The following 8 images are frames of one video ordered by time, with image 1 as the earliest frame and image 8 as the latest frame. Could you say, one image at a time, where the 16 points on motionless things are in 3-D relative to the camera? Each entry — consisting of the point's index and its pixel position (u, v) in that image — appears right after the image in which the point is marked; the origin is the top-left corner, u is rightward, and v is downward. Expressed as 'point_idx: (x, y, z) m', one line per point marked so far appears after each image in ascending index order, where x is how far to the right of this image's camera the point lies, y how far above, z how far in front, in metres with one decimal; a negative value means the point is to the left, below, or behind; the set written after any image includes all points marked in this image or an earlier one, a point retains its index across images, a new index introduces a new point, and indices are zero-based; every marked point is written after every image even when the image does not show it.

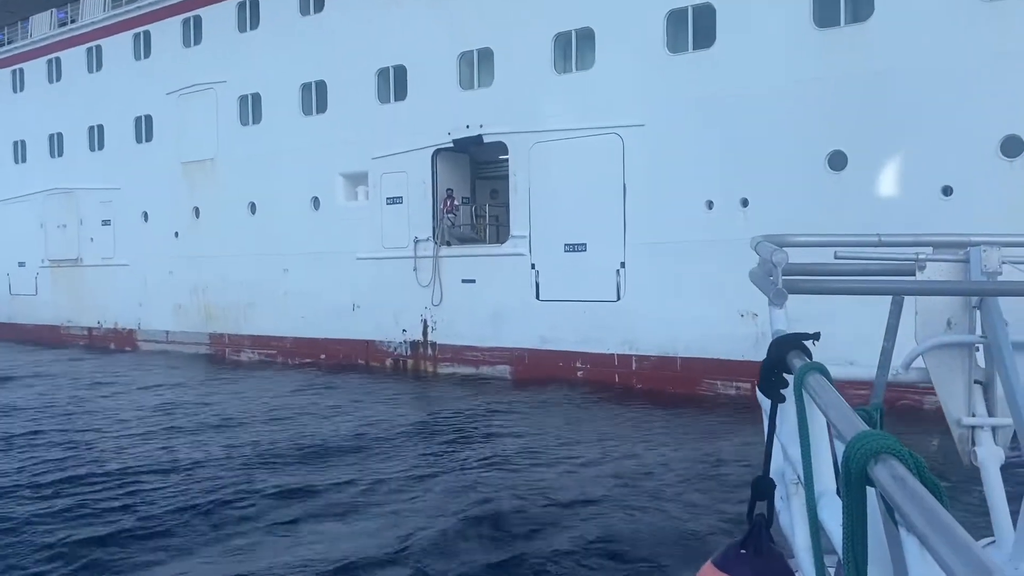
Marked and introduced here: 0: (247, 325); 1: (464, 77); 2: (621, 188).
0: (-4.0, -0.6, +13.6) m
1: (-0.6, +2.6, +11.0) m
2: (+1.2, +1.1, +9.7) m
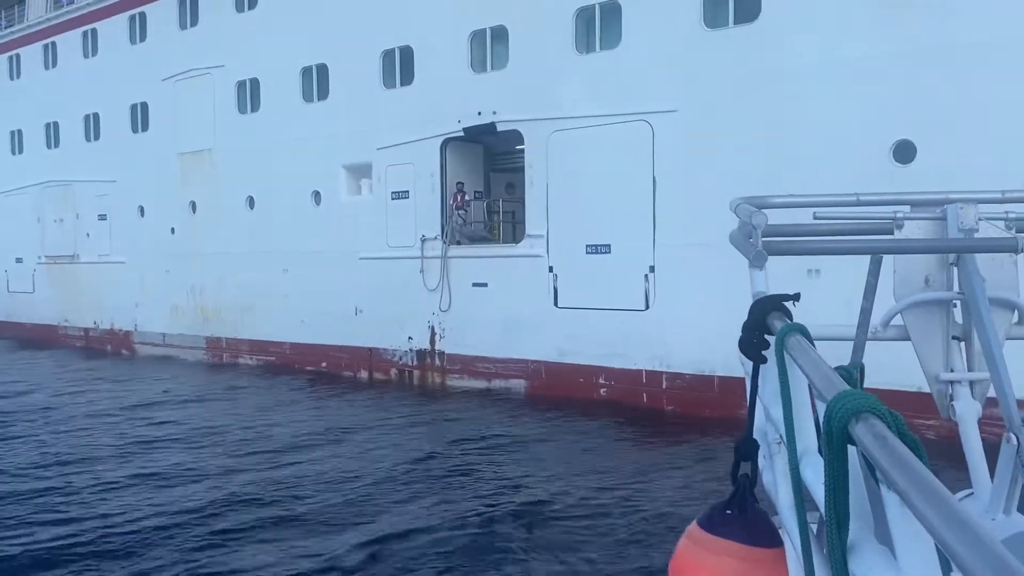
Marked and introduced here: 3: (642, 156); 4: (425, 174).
0: (-3.7, -0.6, +12.6) m
1: (-0.4, +2.5, +9.9) m
2: (+1.3, +1.0, +8.6) m
3: (+1.2, +1.3, +8.6) m
4: (-1.0, +1.3, +10.4) m
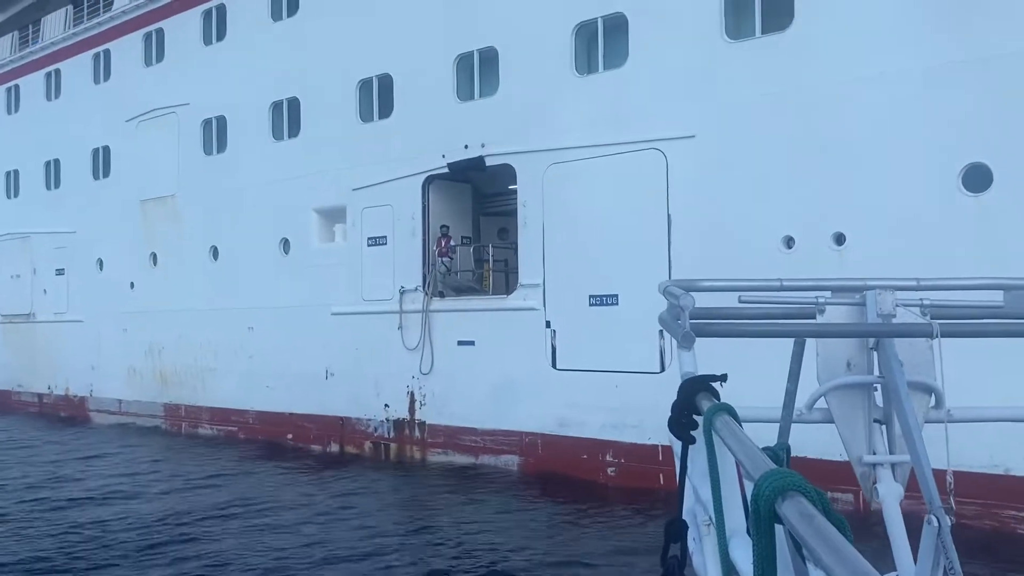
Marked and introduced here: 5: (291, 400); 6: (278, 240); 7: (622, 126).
0: (-3.8, -1.3, +11.2) m
1: (-0.5, +2.0, +8.8) m
2: (+1.2, +0.5, +7.3) m
3: (+1.1, +0.8, +7.3) m
4: (-1.1, +0.7, +9.1) m
5: (-2.5, -1.3, +10.2) m
6: (-2.7, +0.5, +10.4) m
7: (+0.9, +1.4, +7.6) m
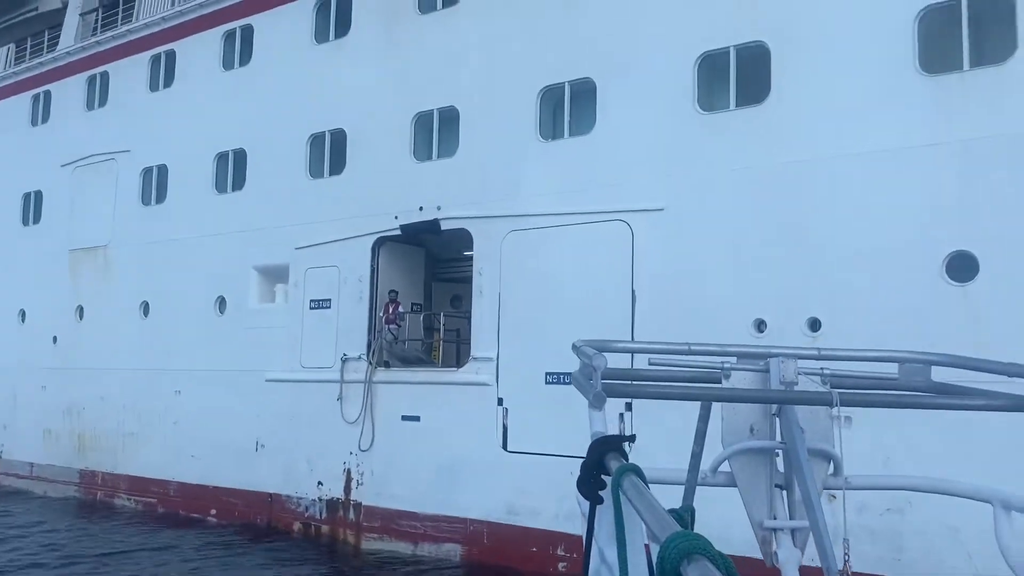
0: (-4.4, -2.0, +10.4) m
1: (-0.9, +1.3, +8.3) m
2: (+0.9, -0.1, +6.8) m
3: (+0.8, +0.2, +6.9) m
4: (-1.5, +0.1, +8.6) m
5: (-3.1, -1.9, +9.4) m
6: (-3.2, -0.1, +9.7) m
7: (+0.6, +0.7, +7.2) m
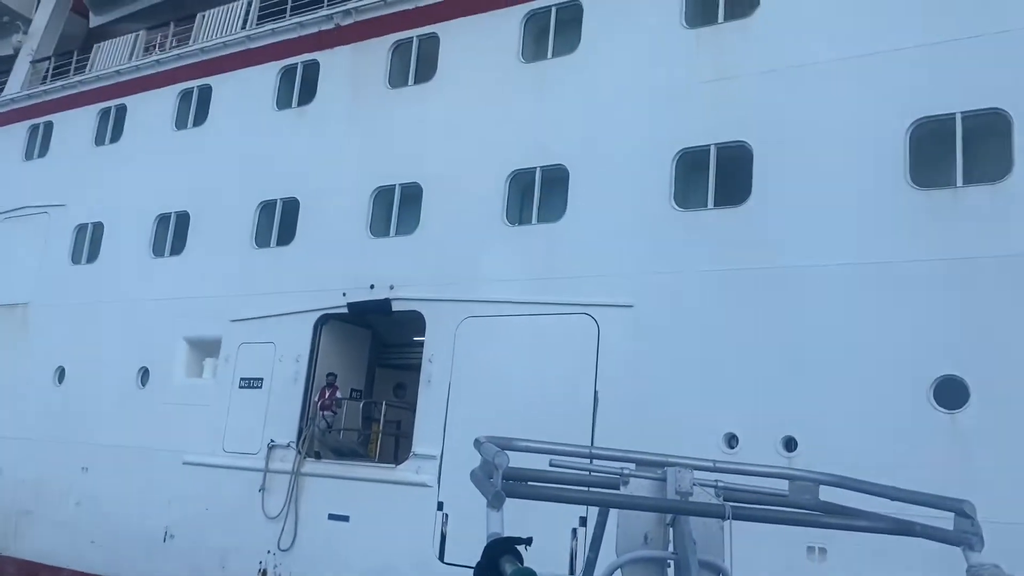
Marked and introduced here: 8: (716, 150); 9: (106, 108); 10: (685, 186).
0: (-5.1, -2.6, +9.3) m
1: (-1.2, +0.6, +7.8) m
2: (+0.5, -0.8, +6.3) m
3: (+0.5, -0.5, +6.4) m
4: (-2.0, -0.6, +7.9) m
5: (-3.7, -2.5, +8.4) m
6: (-3.7, -0.8, +9.0) m
7: (+0.3, 0.0, +6.7) m
8: (+1.4, +1.0, +6.3) m
9: (-4.6, +2.0, +10.3) m
10: (+1.2, +0.7, +6.4) m
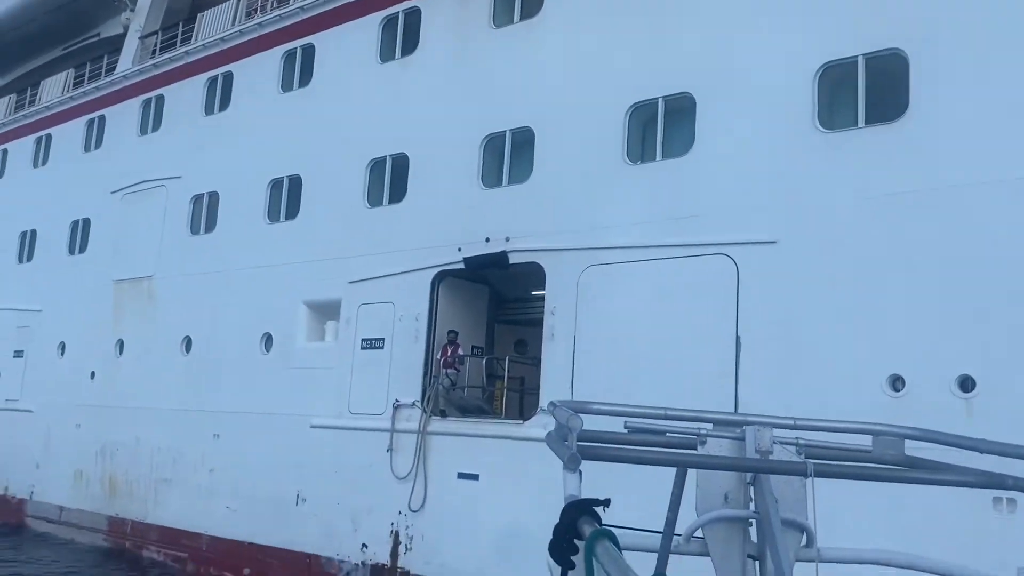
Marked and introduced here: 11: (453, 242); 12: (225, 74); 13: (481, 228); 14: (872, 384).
0: (-3.8, -2.3, +9.6) m
1: (-0.2, +1.0, +7.5) m
2: (+1.4, -0.4, +5.9) m
3: (+1.3, -0.1, +5.9) m
4: (-0.9, -0.2, +7.7) m
5: (-2.4, -2.2, +8.5) m
6: (-2.5, -0.5, +9.0) m
7: (+1.2, +0.4, +6.2) m
8: (+2.2, +1.4, +5.7) m
9: (-3.4, +2.4, +10.3) m
10: (+2.0, +1.2, +5.8) m
11: (-0.5, +0.4, +7.5) m
12: (-3.2, +2.4, +10.1) m
13: (-0.3, +0.5, +7.4) m
14: (+2.1, -0.5, +5.3) m
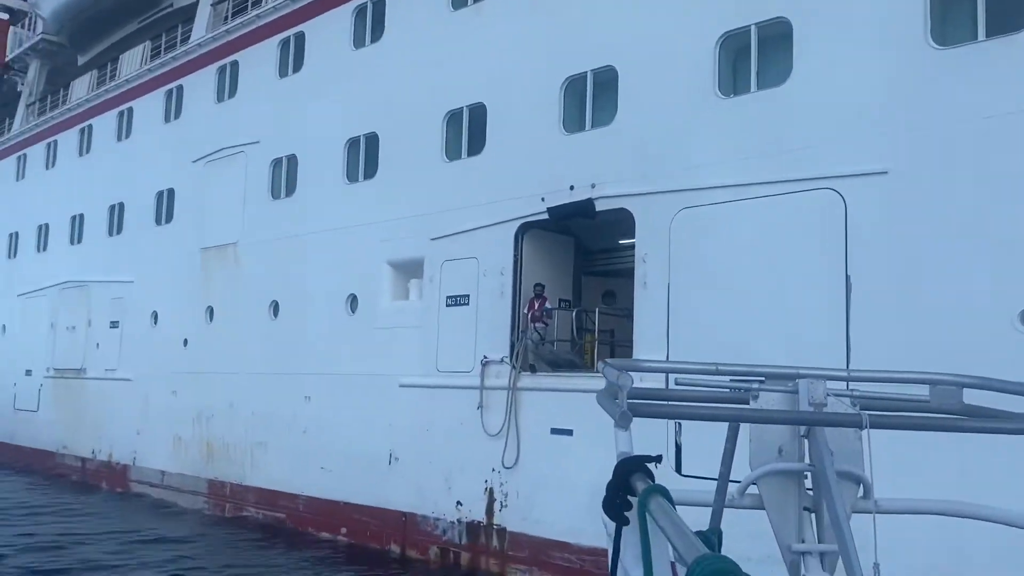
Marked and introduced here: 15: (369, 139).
0: (-2.8, -2.0, +9.7) m
1: (+0.5, +1.4, +7.2) m
2: (+2.0, 0.0, +5.5) m
3: (+1.9, +0.3, +5.6) m
4: (-0.2, +0.1, +7.5) m
5: (-1.6, -1.9, +8.5) m
6: (-1.7, -0.1, +8.9) m
7: (+1.7, +0.8, +5.9) m
8: (+2.7, +1.8, +5.2) m
9: (-2.5, +2.8, +10.2) m
10: (+2.5, +1.6, +5.3) m
11: (+0.2, +0.8, +7.3) m
12: (-2.4, +2.8, +10.0) m
13: (+0.4, +0.9, +7.1) m
14: (+2.6, -0.2, +4.9) m
15: (-1.4, +1.5, +9.0) m
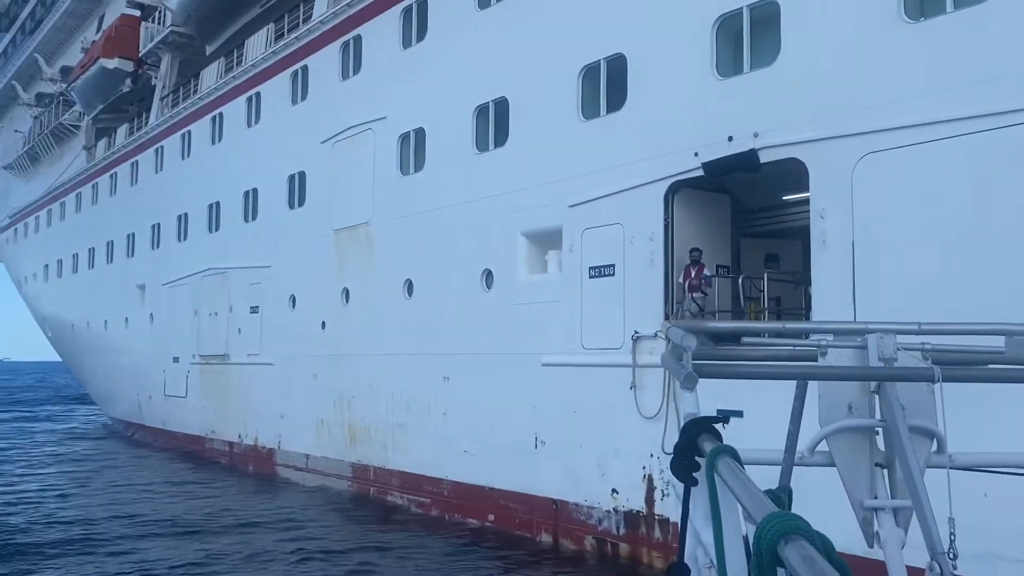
0: (-1.2, -1.8, +9.5) m
1: (+1.5, +1.6, +6.5) m
2: (+2.8, +0.3, +4.6) m
3: (+2.7, +0.5, +4.6) m
4: (+1.0, +0.4, +6.9) m
5: (-0.2, -1.6, +8.1) m
6: (-0.3, +0.1, +8.5) m
7: (+2.6, +1.1, +5.0) m
8: (+3.4, +2.1, +4.1) m
9: (-1.1, +3.0, +9.8) m
10: (+3.3, +1.8, +4.3) m
11: (+1.3, +1.0, +6.6) m
12: (-1.0, +3.0, +9.6) m
13: (+1.5, +1.1, +6.4) m
14: (+3.4, +0.1, +3.9) m
15: (-0.1, +1.7, +8.4) m
